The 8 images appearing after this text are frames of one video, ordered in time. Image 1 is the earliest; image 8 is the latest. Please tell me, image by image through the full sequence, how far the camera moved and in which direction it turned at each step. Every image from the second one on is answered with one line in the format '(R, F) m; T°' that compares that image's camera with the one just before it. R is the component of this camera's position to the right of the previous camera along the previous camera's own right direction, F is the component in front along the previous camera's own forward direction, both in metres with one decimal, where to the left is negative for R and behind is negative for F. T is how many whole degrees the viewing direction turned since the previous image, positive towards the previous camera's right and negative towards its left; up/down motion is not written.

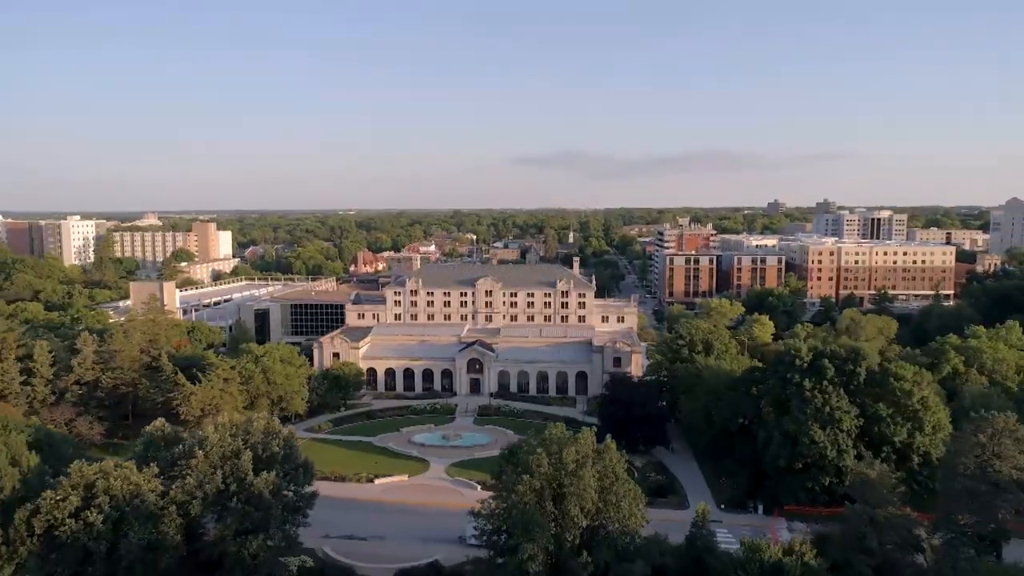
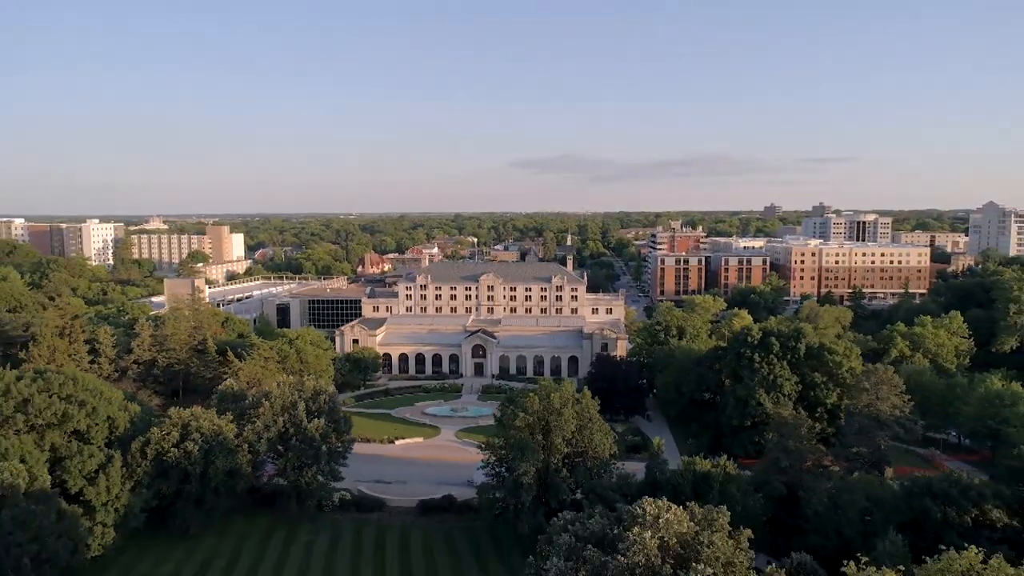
(+0.1, -7.9) m; 0°
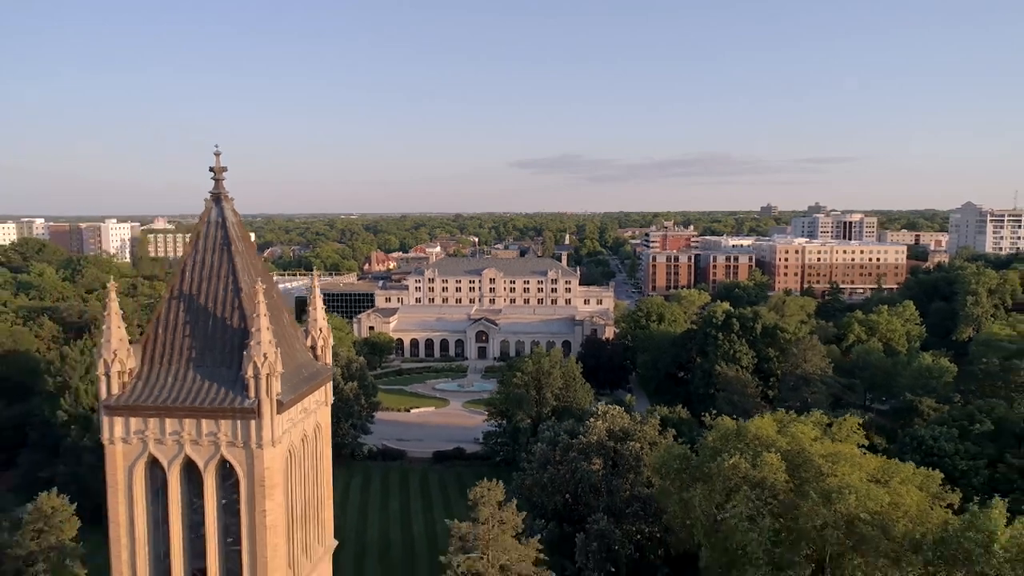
(0.0, -8.1) m; 0°
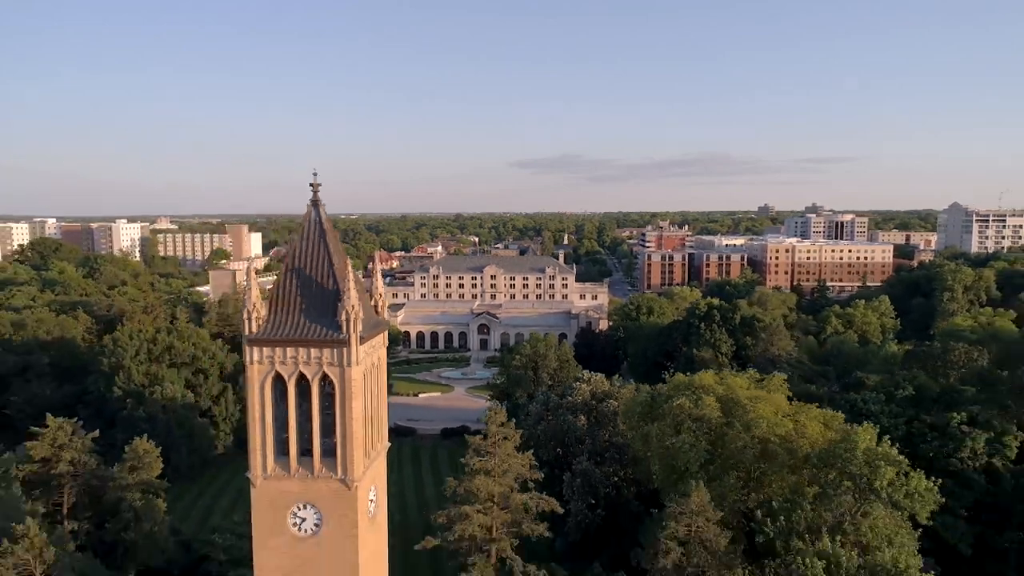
(0.0, -5.1) m; 0°
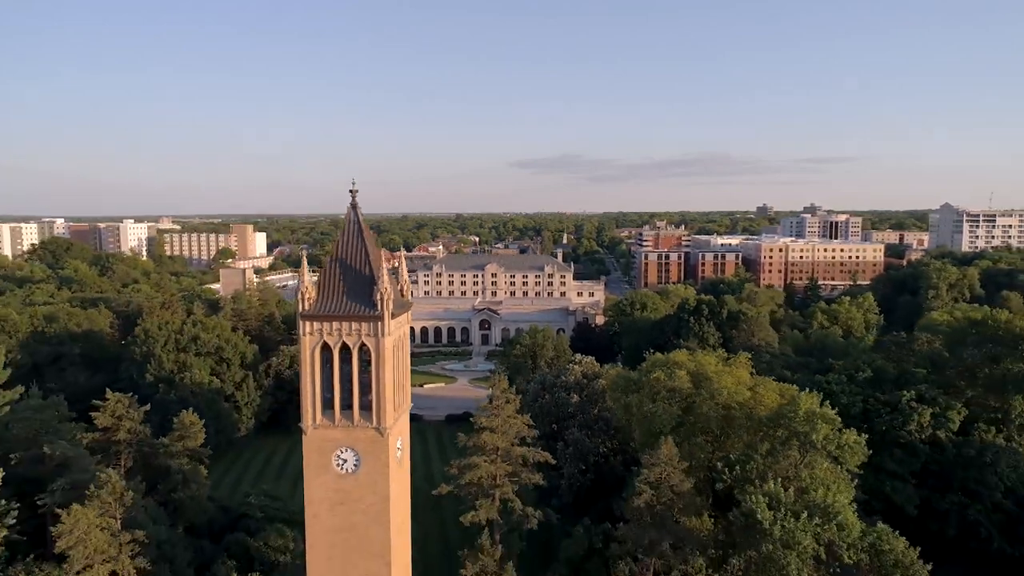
(0.0, -3.6) m; 0°
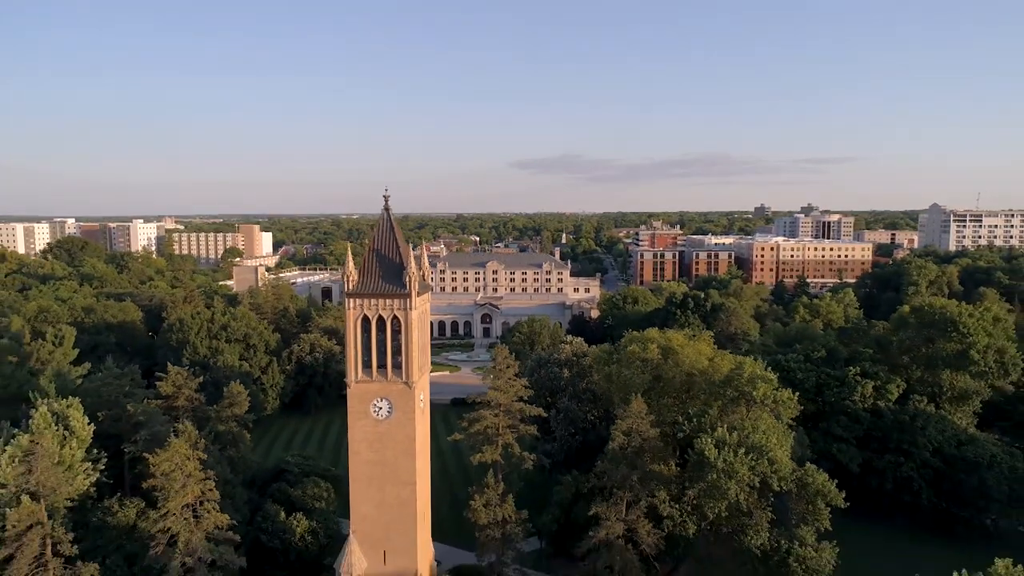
(0.0, -5.1) m; 0°
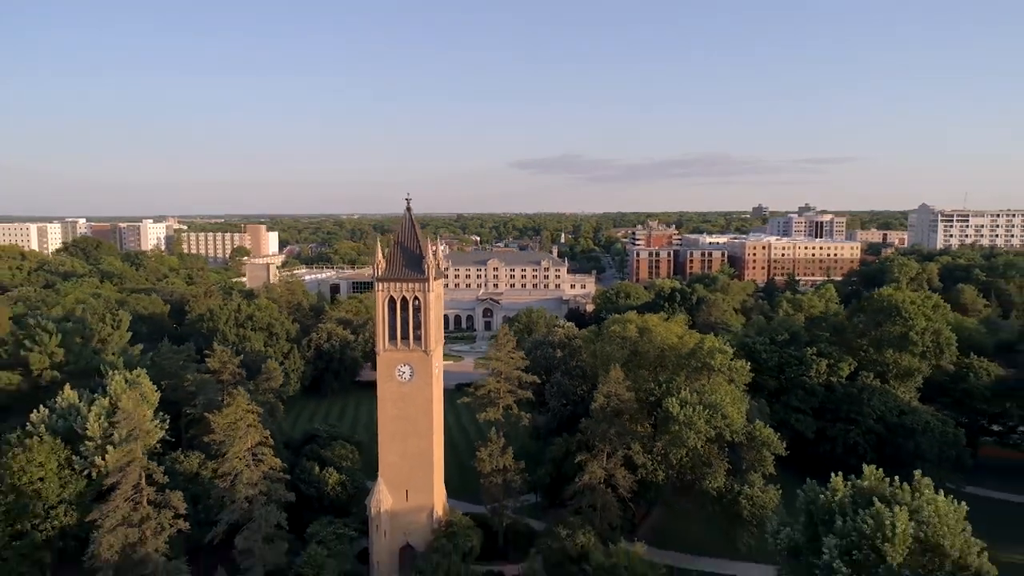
(0.0, -5.3) m; 0°
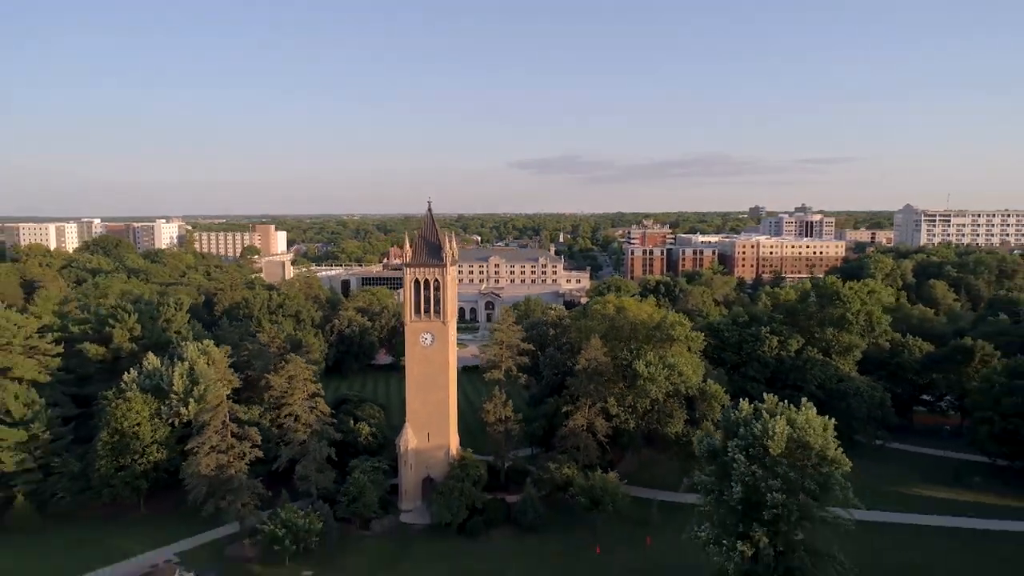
(0.0, -7.6) m; 0°
